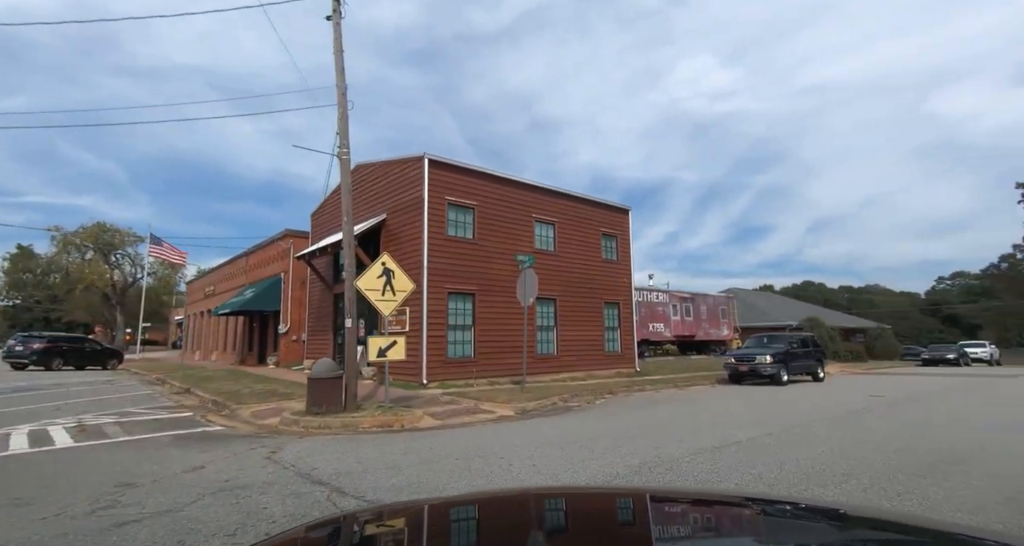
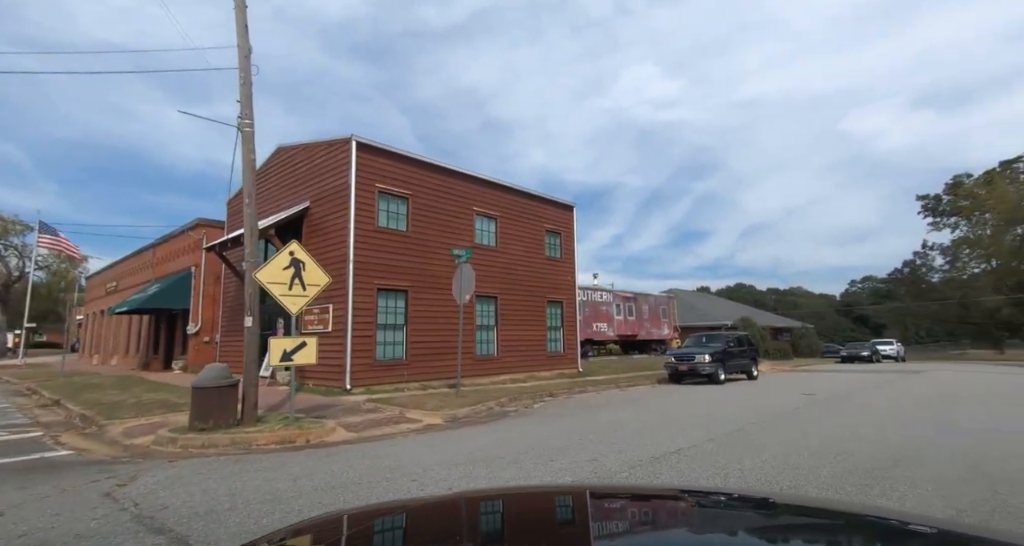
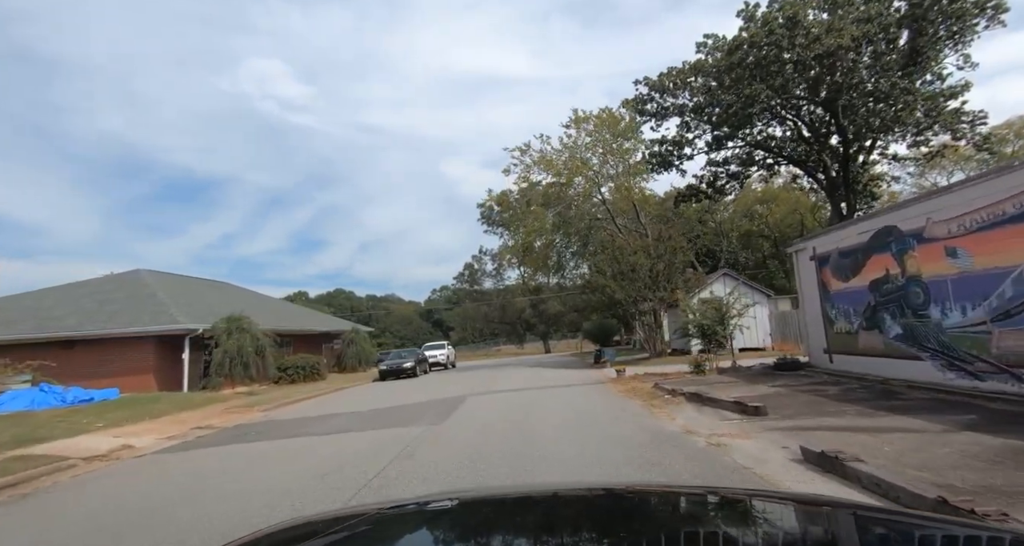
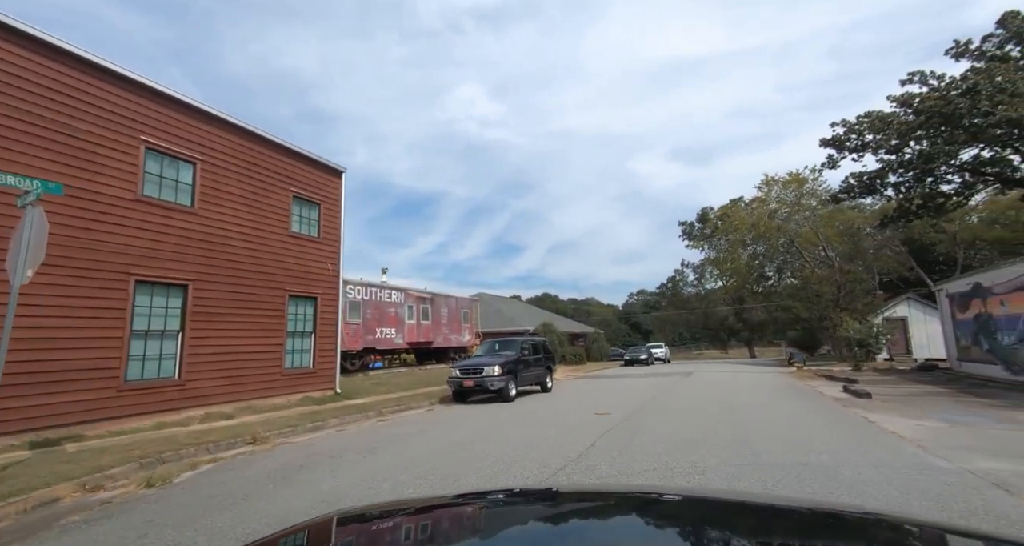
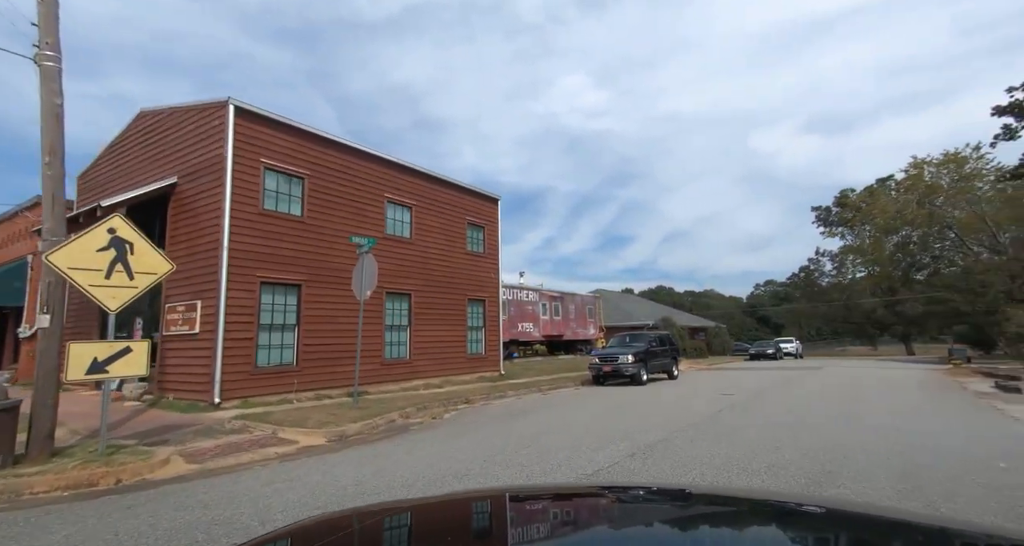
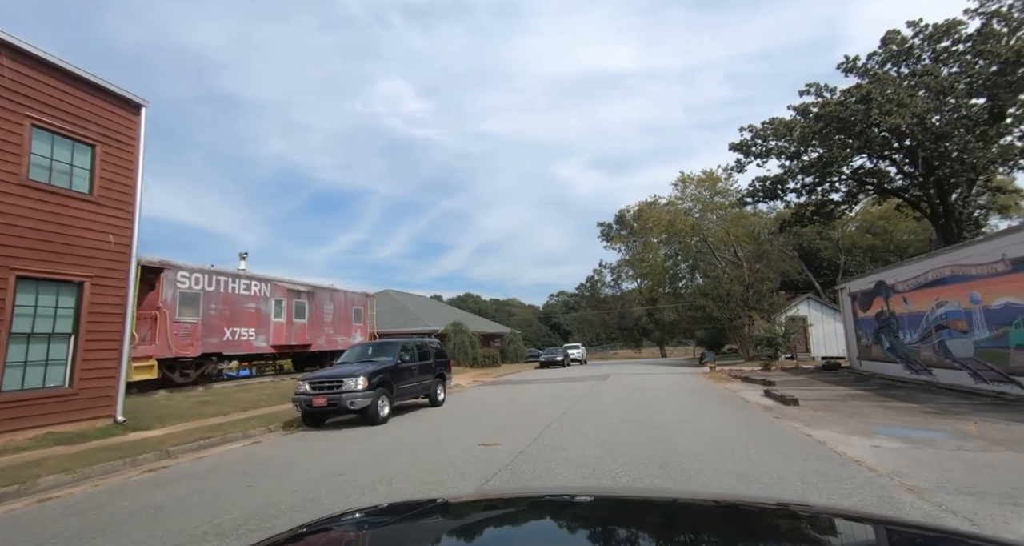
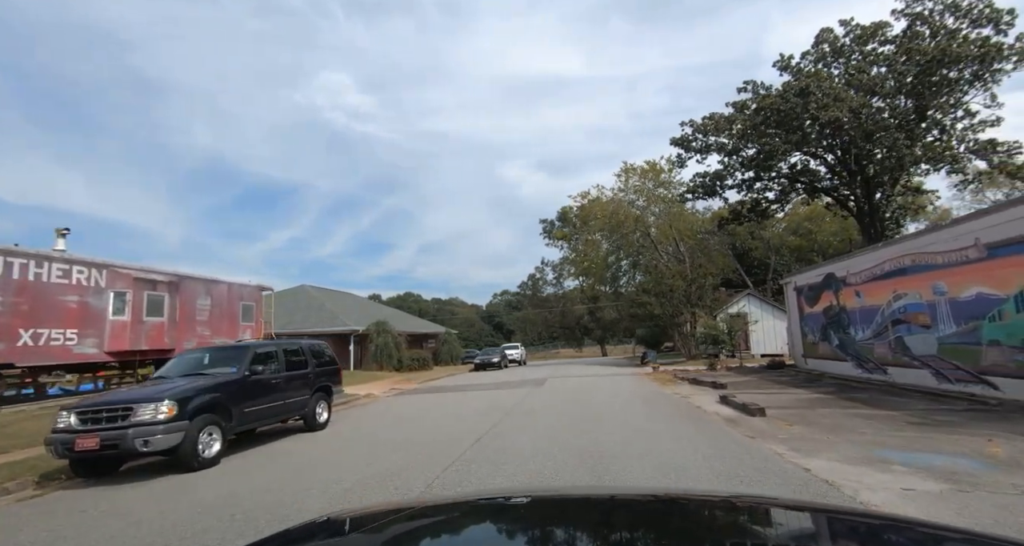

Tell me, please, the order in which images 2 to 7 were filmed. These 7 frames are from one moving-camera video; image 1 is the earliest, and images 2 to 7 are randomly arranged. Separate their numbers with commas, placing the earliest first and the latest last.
2, 5, 4, 6, 7, 3
